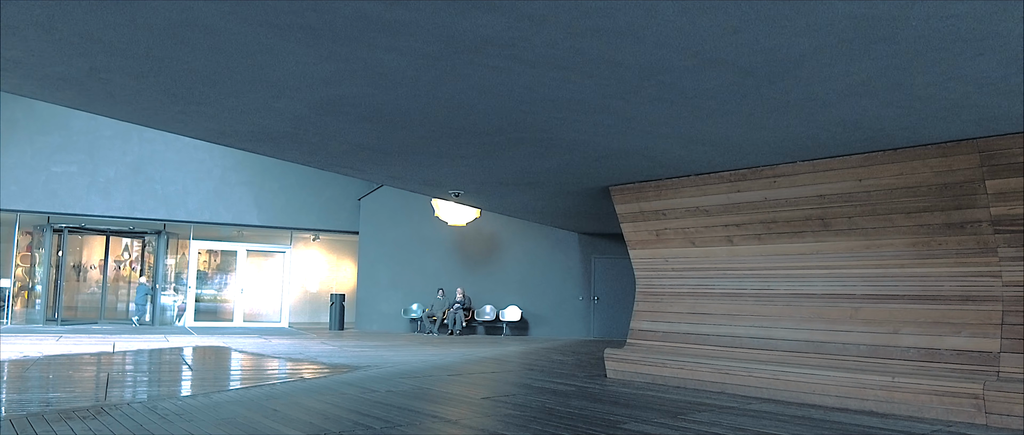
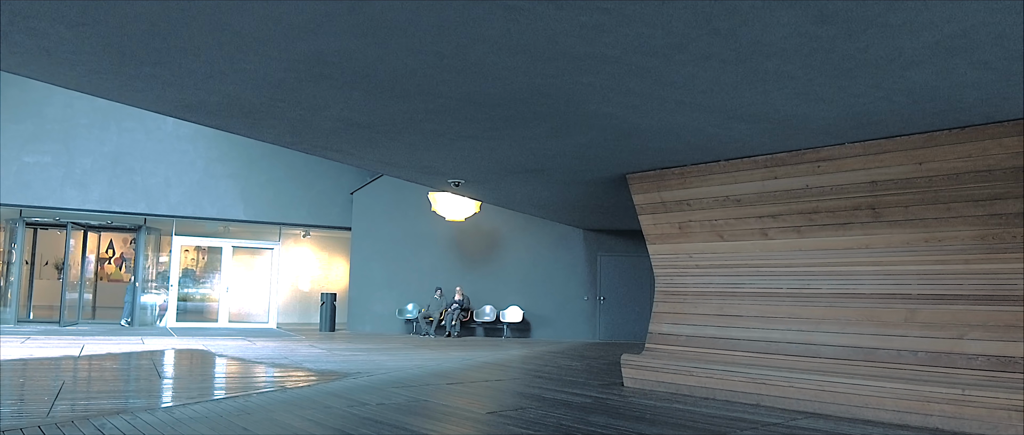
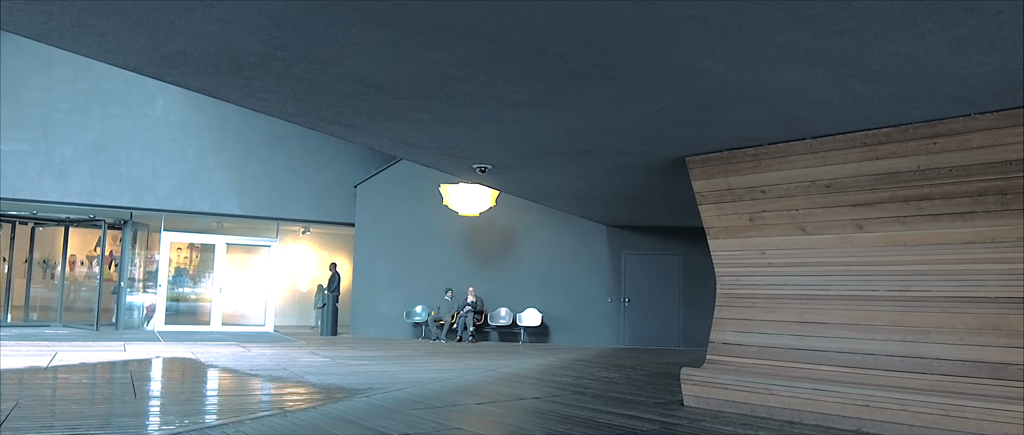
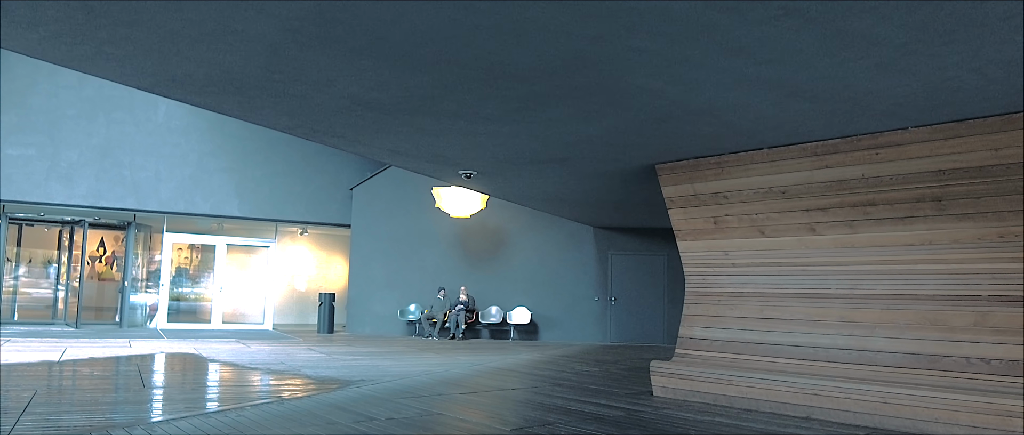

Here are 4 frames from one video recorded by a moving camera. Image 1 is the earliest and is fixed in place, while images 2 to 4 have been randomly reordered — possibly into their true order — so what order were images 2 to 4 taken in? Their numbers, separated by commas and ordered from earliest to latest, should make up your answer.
2, 4, 3
